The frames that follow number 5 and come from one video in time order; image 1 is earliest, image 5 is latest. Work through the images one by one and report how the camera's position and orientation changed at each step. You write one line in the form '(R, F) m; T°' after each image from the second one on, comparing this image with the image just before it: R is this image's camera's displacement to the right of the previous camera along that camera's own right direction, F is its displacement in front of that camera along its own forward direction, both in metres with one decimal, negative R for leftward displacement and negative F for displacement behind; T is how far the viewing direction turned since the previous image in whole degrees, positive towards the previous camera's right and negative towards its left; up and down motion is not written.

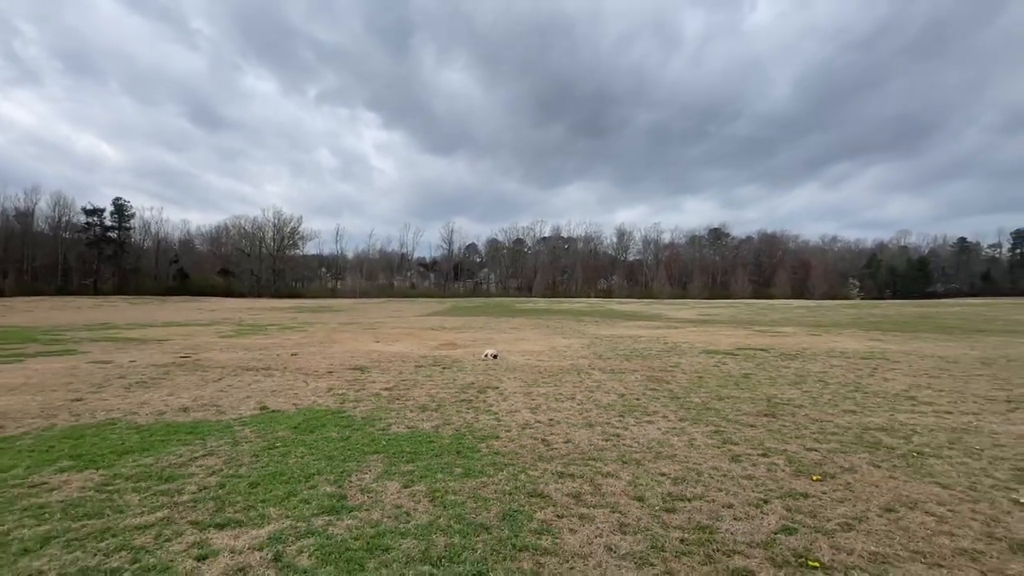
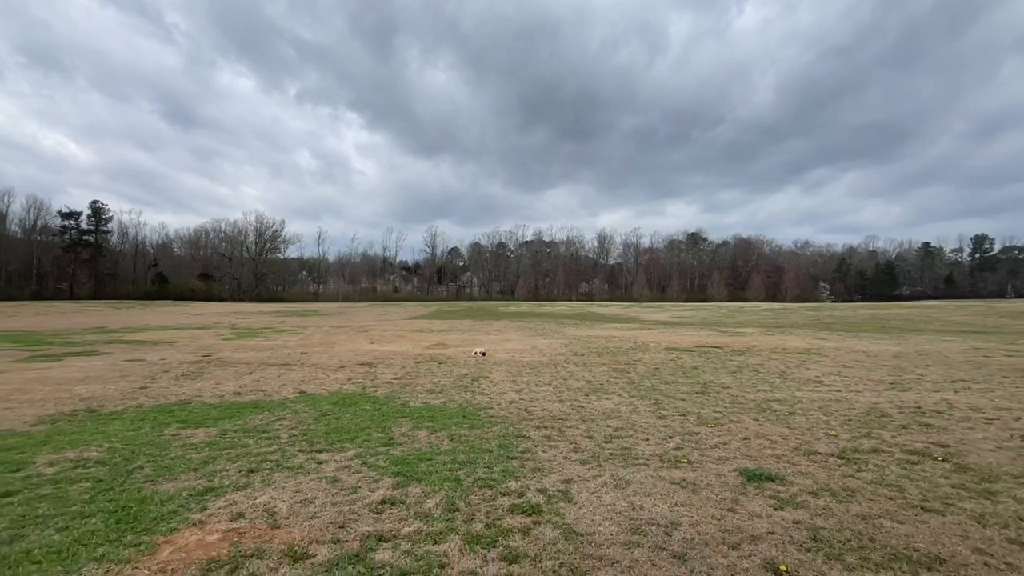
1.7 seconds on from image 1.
(-0.1, -2.2) m; +2°
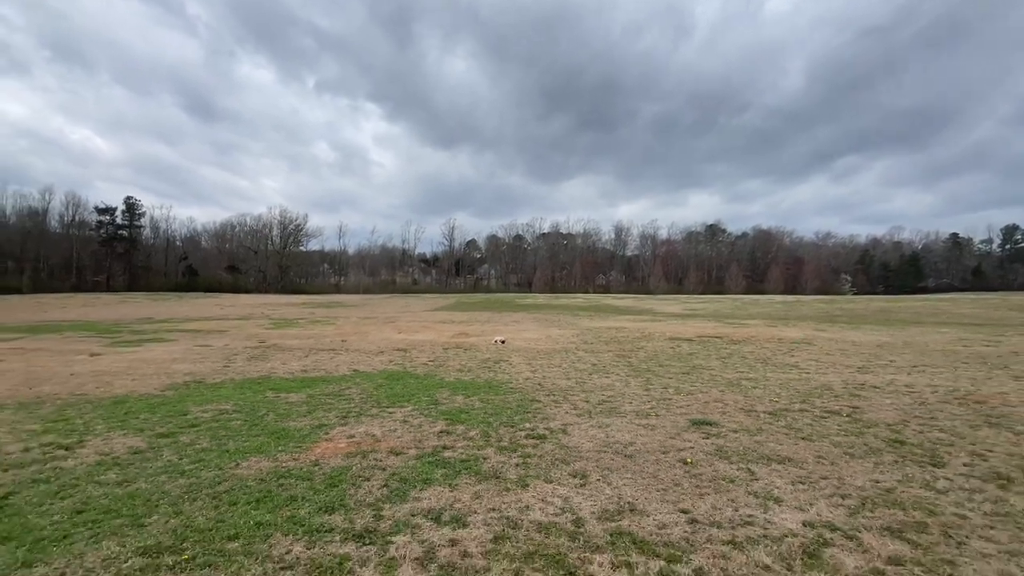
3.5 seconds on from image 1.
(0.0, -2.1) m; -2°
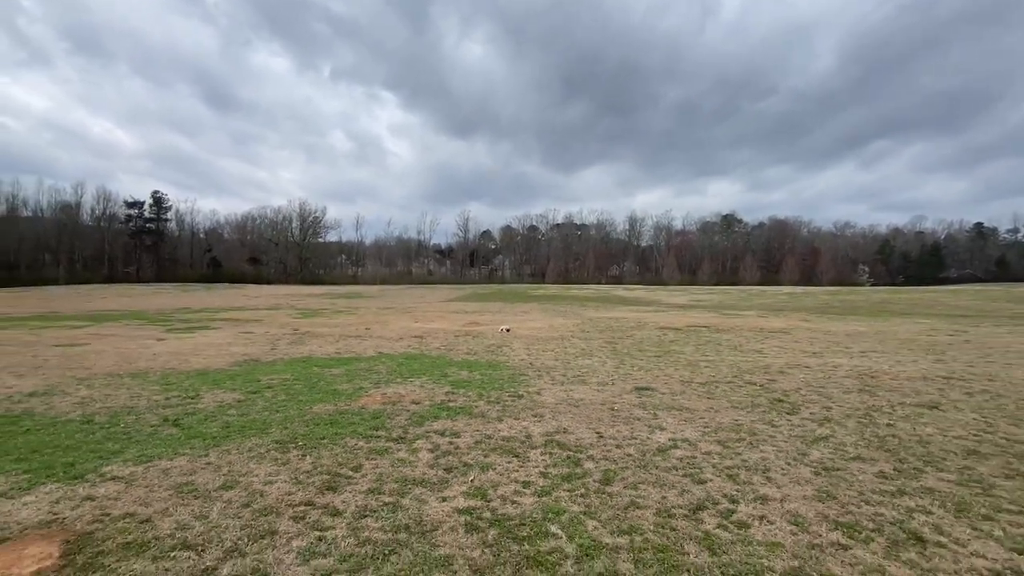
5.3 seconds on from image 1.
(+0.5, -2.3) m; -2°
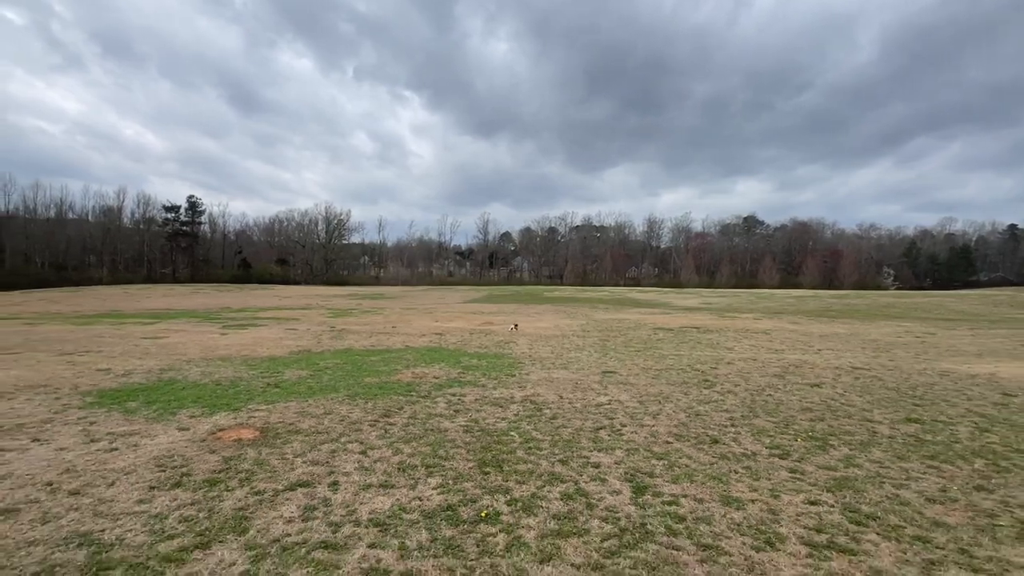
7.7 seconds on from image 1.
(+0.6, -2.9) m; -2°
